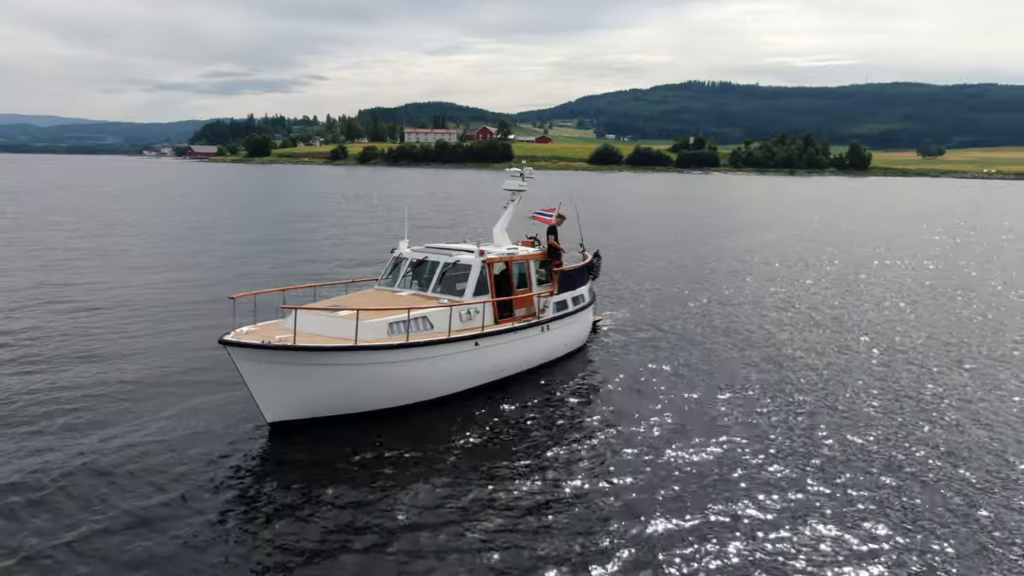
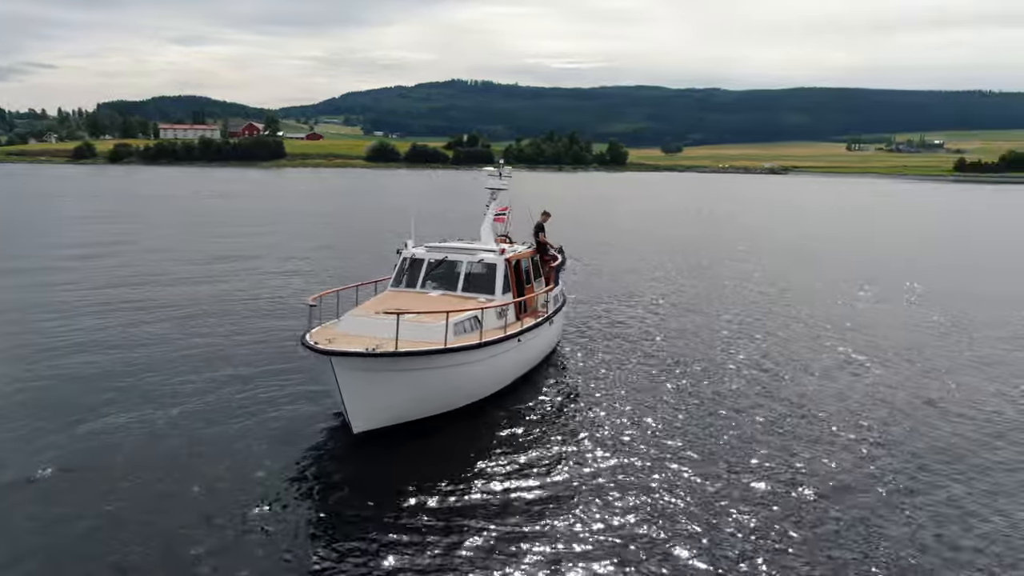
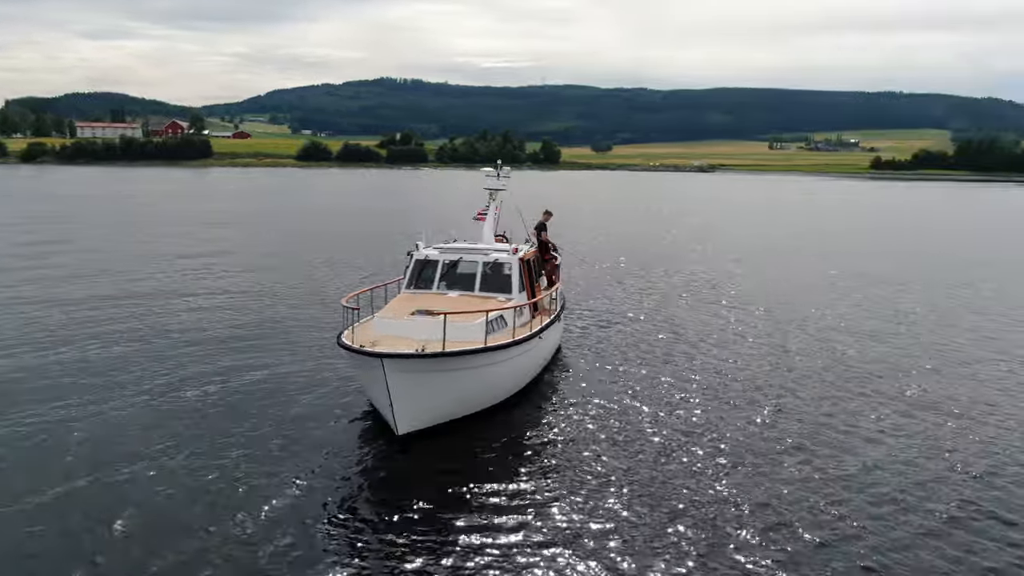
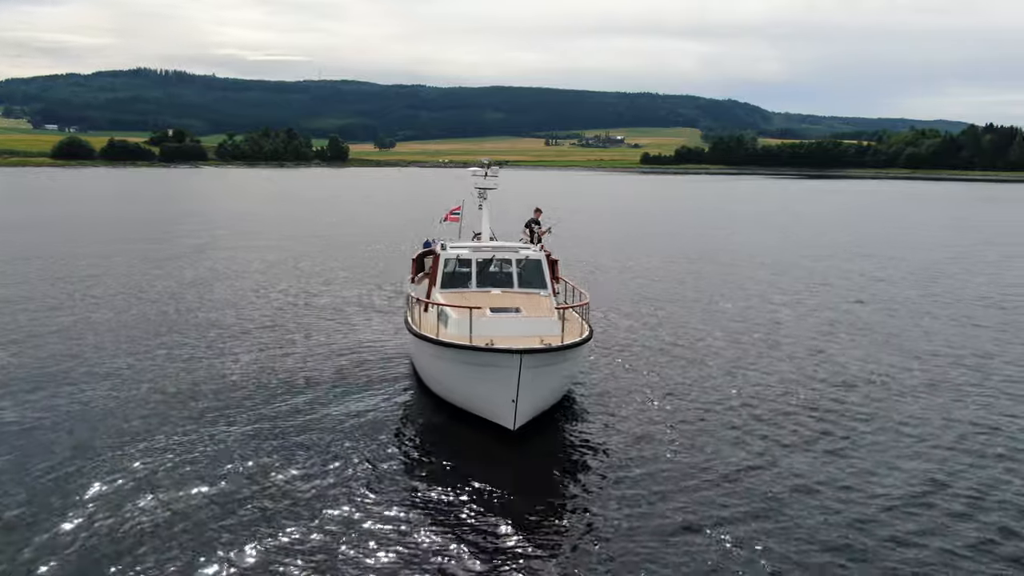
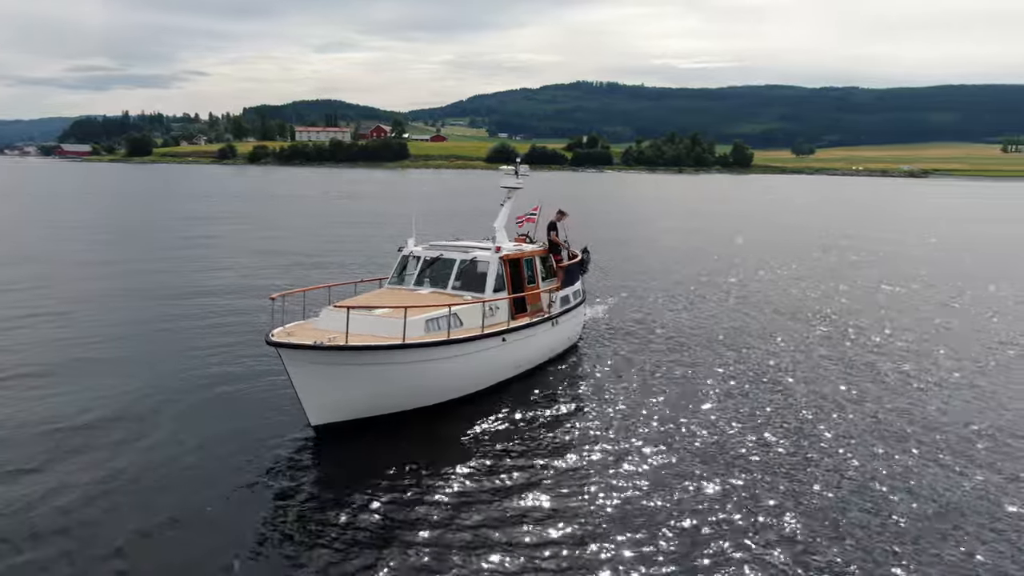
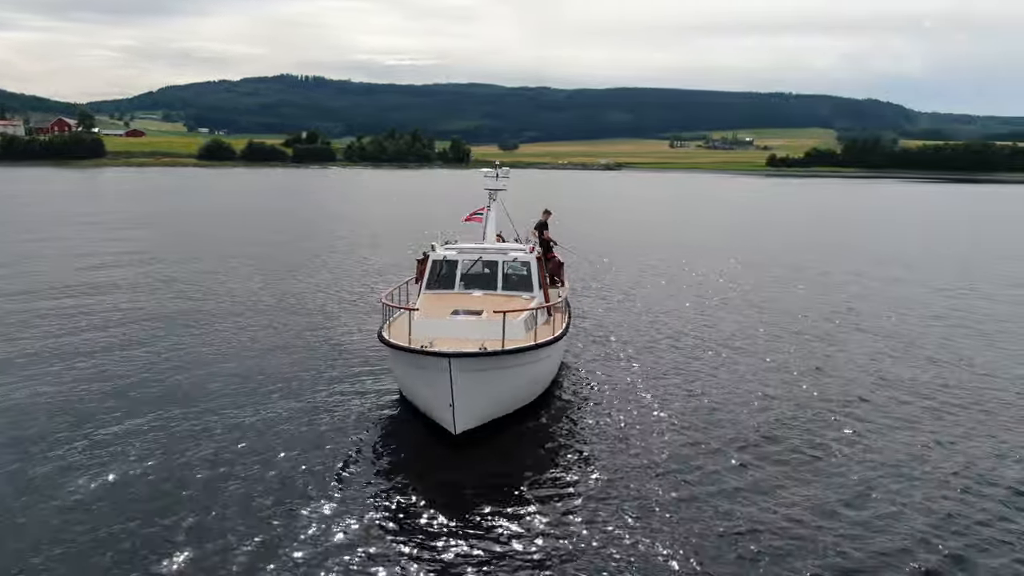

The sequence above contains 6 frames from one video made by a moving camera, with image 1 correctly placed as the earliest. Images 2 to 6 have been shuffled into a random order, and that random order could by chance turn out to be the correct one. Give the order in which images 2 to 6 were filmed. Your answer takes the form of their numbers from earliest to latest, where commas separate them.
5, 2, 3, 6, 4
